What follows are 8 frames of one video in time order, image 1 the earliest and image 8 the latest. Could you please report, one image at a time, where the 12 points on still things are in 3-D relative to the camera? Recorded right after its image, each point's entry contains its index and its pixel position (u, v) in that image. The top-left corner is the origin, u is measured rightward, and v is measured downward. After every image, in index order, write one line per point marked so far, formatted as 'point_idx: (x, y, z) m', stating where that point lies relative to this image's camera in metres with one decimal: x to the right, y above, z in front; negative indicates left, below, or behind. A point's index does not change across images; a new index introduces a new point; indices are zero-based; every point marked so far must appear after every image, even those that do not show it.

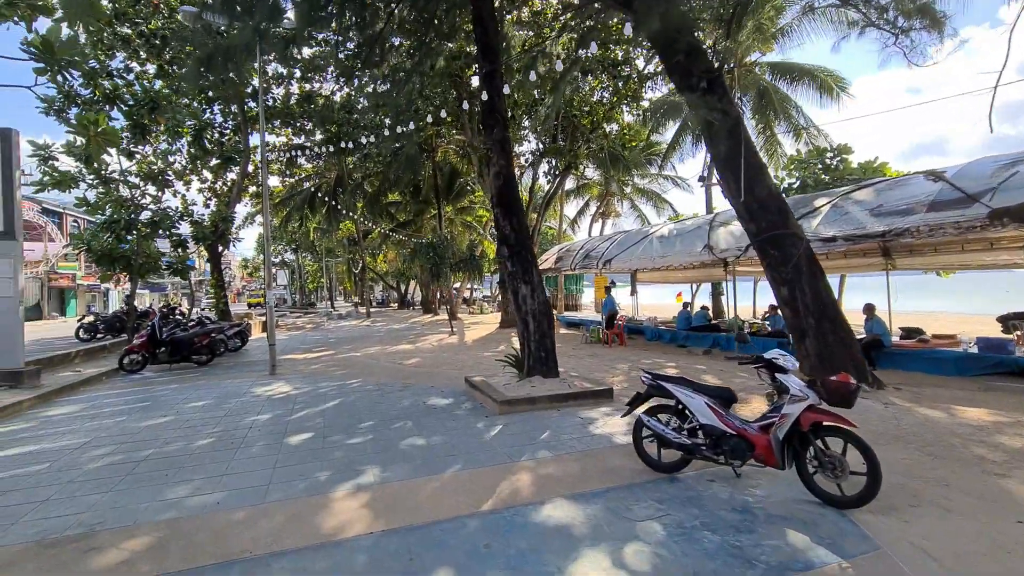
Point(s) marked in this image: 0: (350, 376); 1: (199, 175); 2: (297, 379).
0: (-3.0, -1.6, +9.1) m
1: (-11.2, +4.0, +17.6) m
2: (-4.0, -1.7, +9.0) m
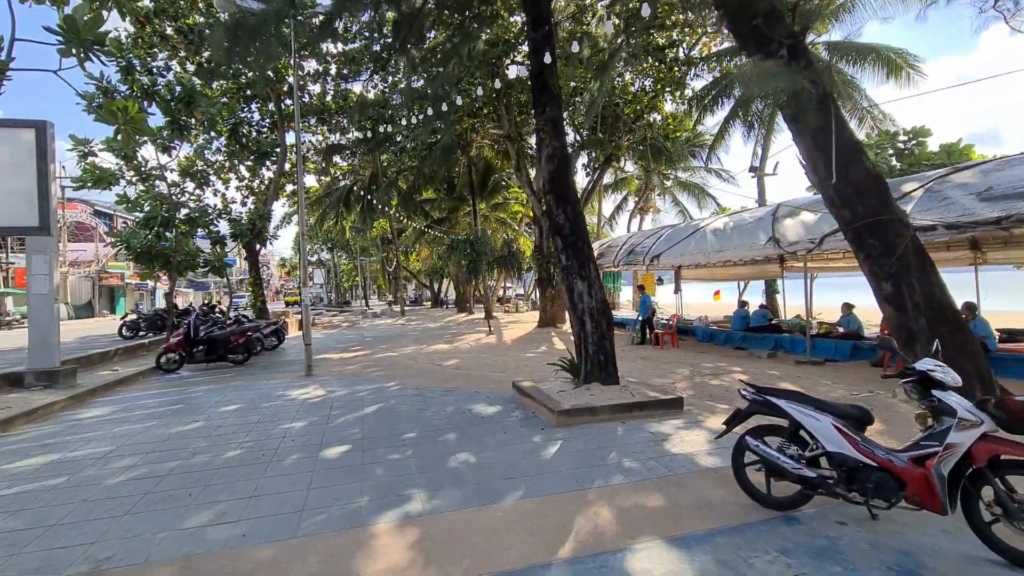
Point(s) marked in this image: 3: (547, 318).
0: (-2.2, -1.6, +8.5) m
1: (-9.8, +4.1, +17.6) m
2: (-3.1, -1.6, +8.6) m
3: (+1.4, -1.2, +19.0) m
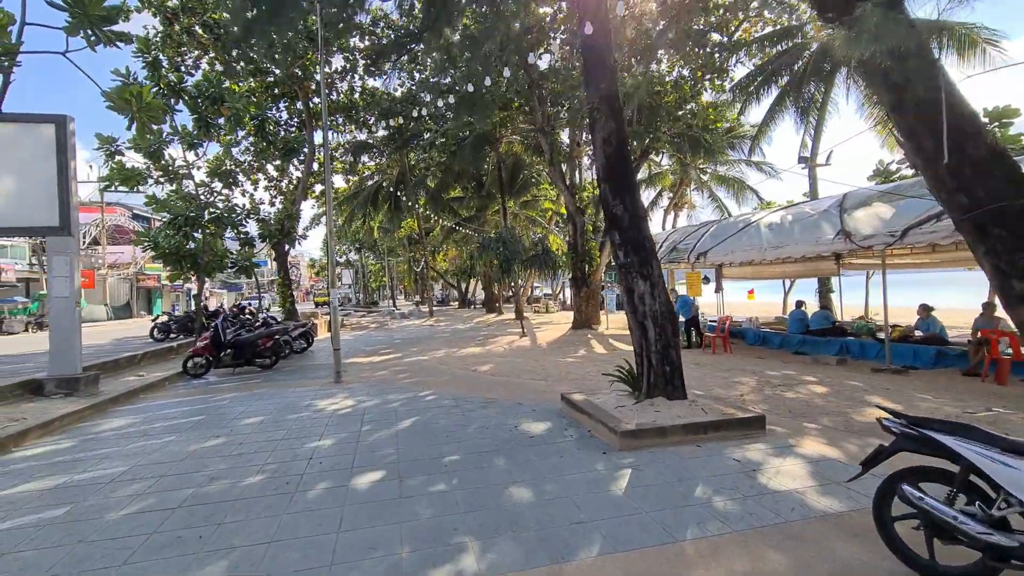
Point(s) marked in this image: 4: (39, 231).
0: (-1.5, -1.6, +7.9) m
1: (-8.7, +4.1, +17.4) m
2: (-2.4, -1.6, +8.0) m
3: (+2.6, -1.2, +18.2) m
4: (-6.9, +0.8, +7.2) m
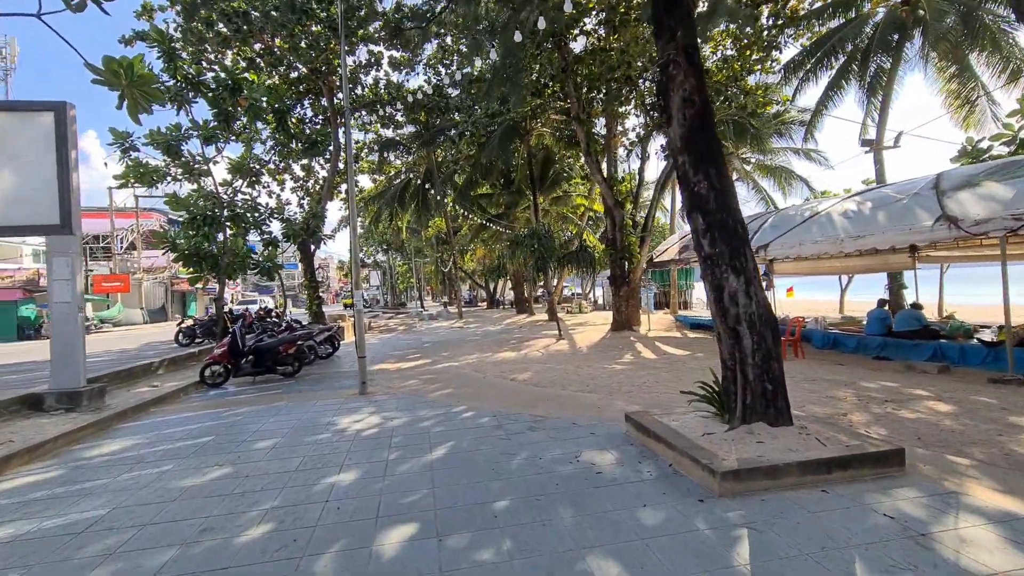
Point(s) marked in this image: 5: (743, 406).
0: (-0.8, -1.6, +7.0) m
1: (-7.6, +4.0, +16.8) m
2: (-1.8, -1.7, +7.1) m
3: (+3.8, -1.2, +17.0) m
4: (-6.3, +0.8, +6.5) m
5: (+2.0, -1.0, +4.3) m
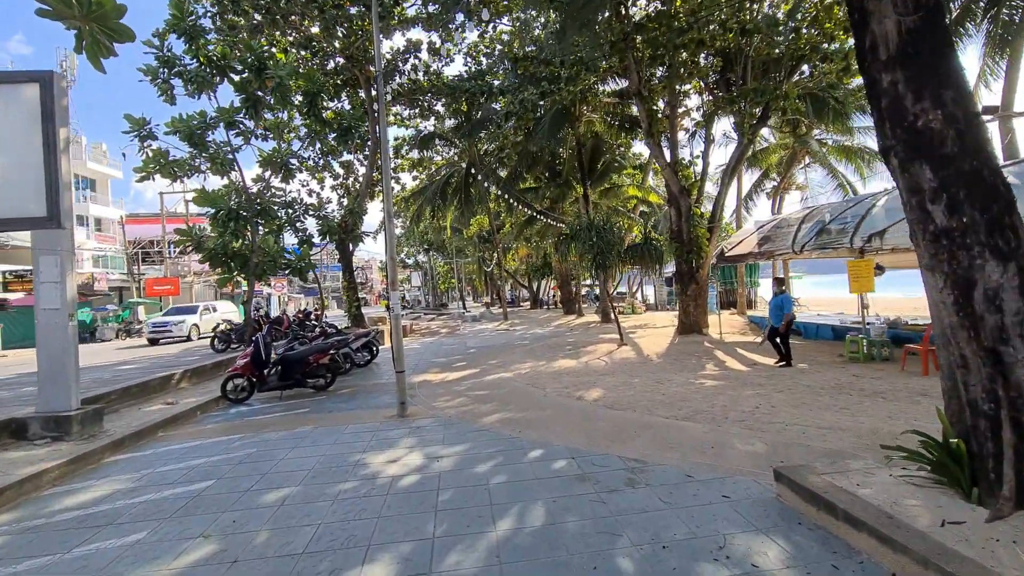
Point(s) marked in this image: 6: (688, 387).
0: (0.0, -1.6, +5.5) m
1: (-6.0, +3.9, +15.8) m
2: (-0.9, -1.7, +5.7) m
3: (+5.4, -1.1, +15.2) m
4: (-5.5, +0.7, +5.5) m
5: (+2.6, -1.0, +2.6) m
6: (+2.7, -1.5, +7.5) m
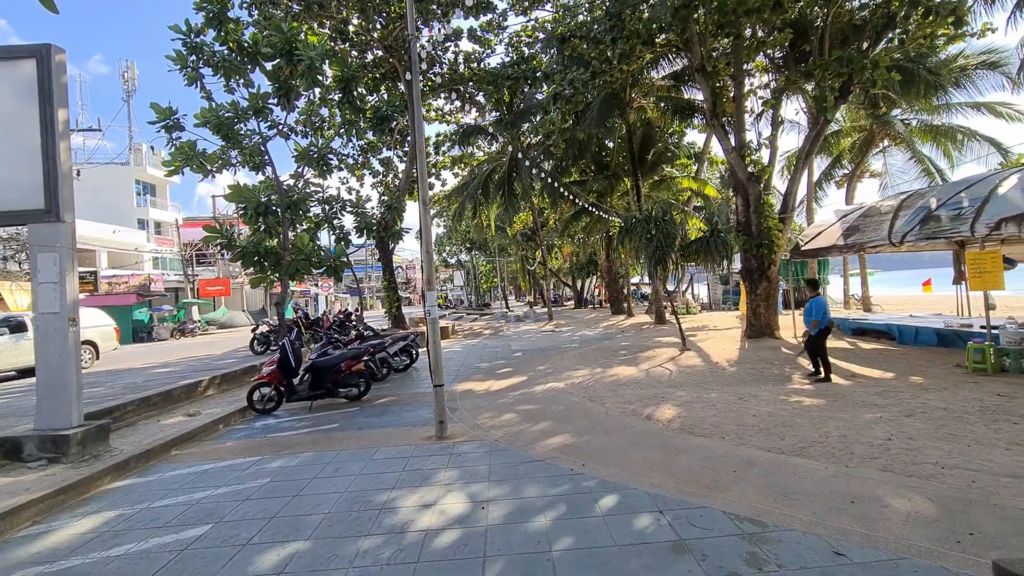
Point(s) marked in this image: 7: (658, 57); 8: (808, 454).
0: (+0.6, -1.6, +4.5) m
1: (-4.5, +3.9, +15.2) m
2: (-0.3, -1.7, +4.7) m
3: (+6.8, -1.0, +13.6) m
4: (-4.9, +0.7, +4.9) m
5: (+2.9, -1.0, +1.3) m
6: (+3.4, -1.5, +6.2) m
7: (+4.3, +6.8, +14.6) m
8: (+2.7, -1.5, +4.4) m
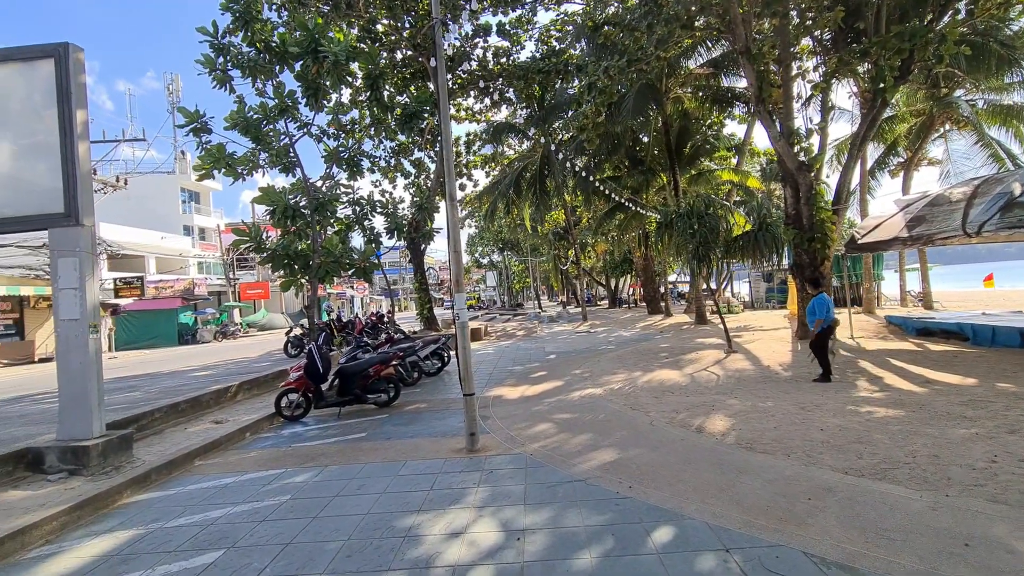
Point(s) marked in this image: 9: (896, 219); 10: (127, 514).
0: (+0.9, -1.6, +4.0) m
1: (-3.6, +3.9, +15.1) m
2: (0.0, -1.7, +4.3) m
3: (+7.7, -1.0, +12.7) m
4: (-4.6, +0.6, +4.8) m
5: (+3.0, -0.9, +0.7) m
6: (+3.8, -1.4, +5.5) m
7: (+5.2, +6.9, +13.8) m
8: (+3.0, -1.5, +3.8) m
9: (+9.0, +1.6, +11.5) m
10: (-3.2, -1.9, +4.1) m
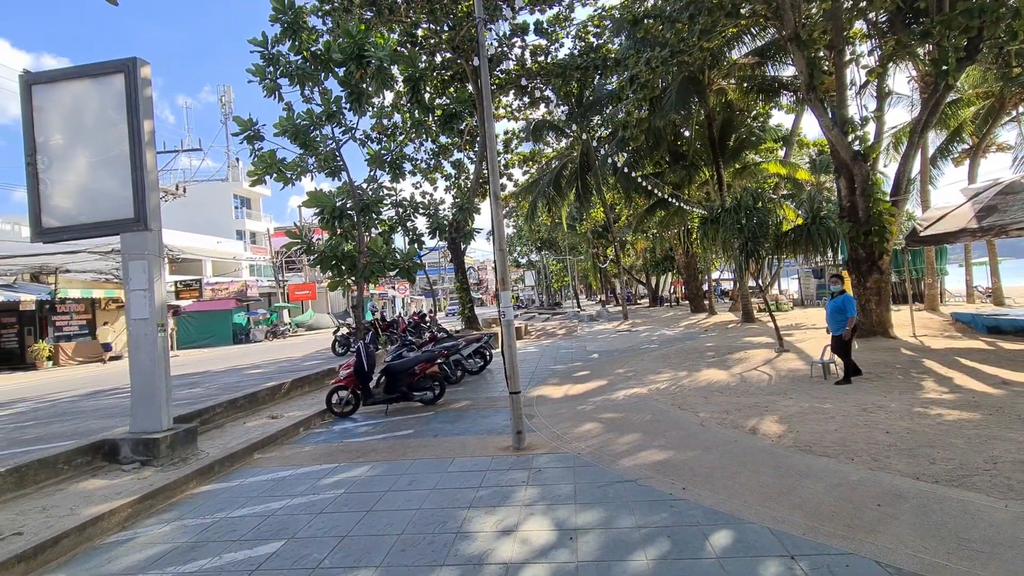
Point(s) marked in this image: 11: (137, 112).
0: (+1.3, -1.6, +3.9) m
1: (-2.4, +3.9, +15.3) m
2: (+0.4, -1.6, +4.3) m
3: (+8.7, -0.9, +12.1) m
4: (-4.1, +0.6, +5.1) m
5: (+3.1, -0.9, +0.4) m
6: (+4.3, -1.4, +5.2) m
7: (+6.2, +7.0, +13.4) m
8: (+3.4, -1.4, +3.6) m
9: (+9.9, +1.7, +10.8) m
10: (-2.8, -1.9, +4.3) m
11: (-3.9, +1.8, +5.1) m
